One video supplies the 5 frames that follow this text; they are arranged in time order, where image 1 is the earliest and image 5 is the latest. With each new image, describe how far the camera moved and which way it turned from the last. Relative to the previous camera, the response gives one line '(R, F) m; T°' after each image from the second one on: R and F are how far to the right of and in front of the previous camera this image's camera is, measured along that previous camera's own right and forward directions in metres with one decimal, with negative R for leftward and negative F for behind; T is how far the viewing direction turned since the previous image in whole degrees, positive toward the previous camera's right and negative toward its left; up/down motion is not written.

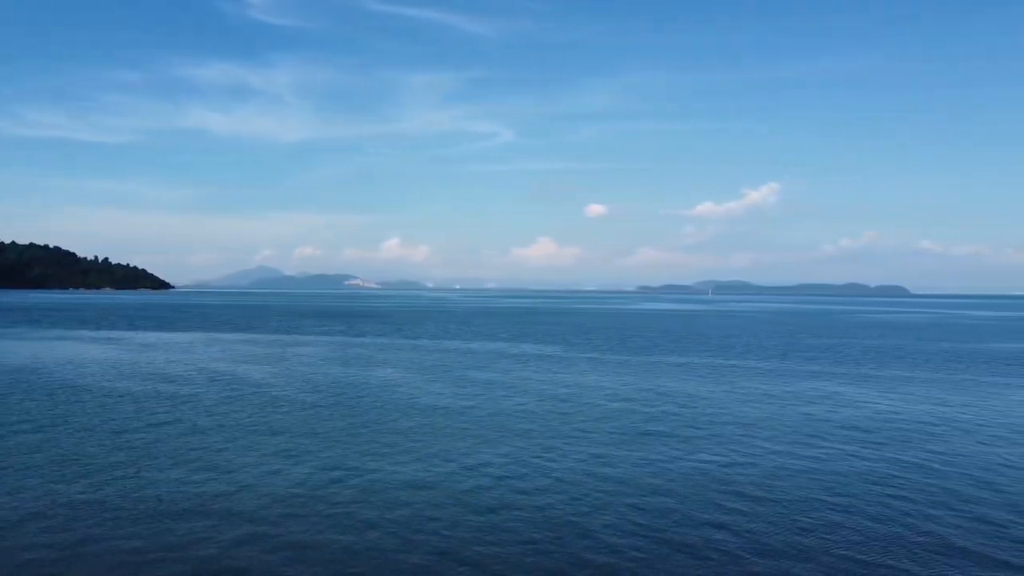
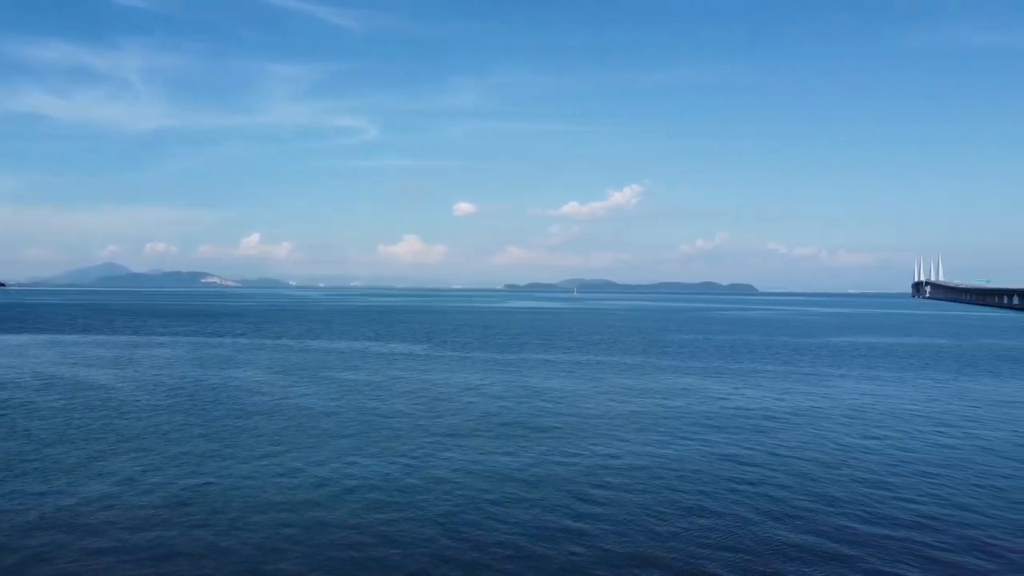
(+0.1, 0.0) m; +9°
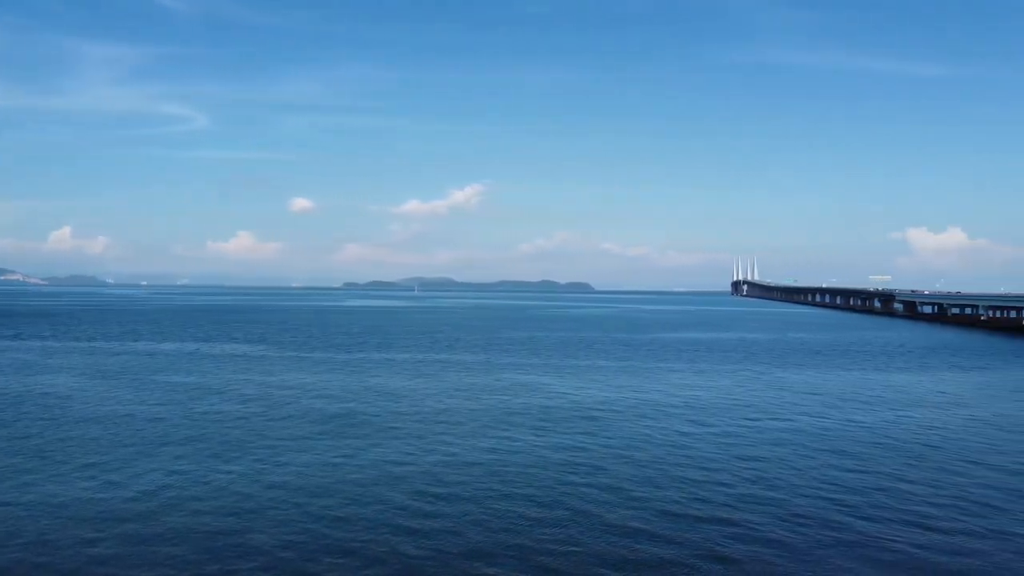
(+9.8, -3.9) m; -2°
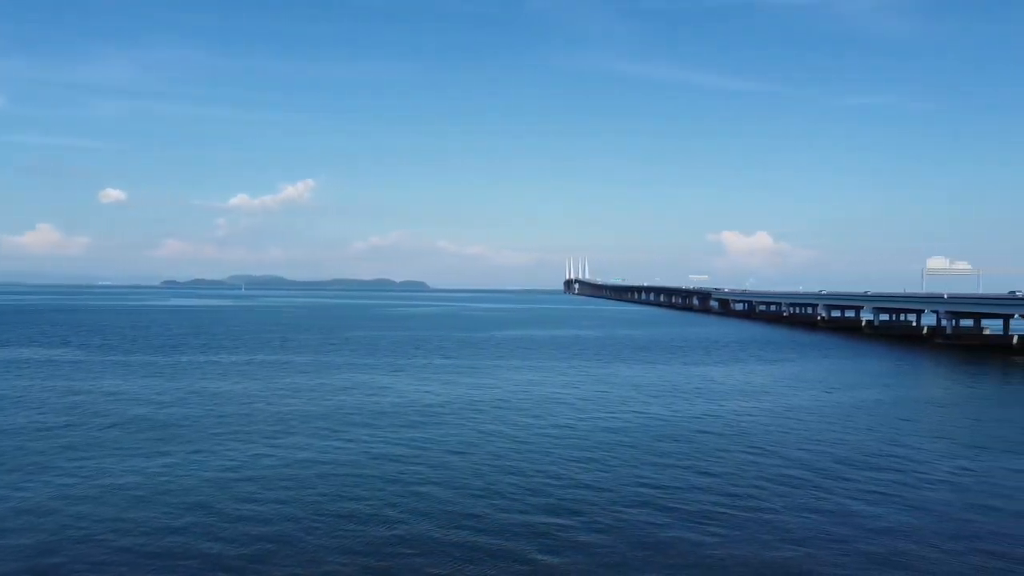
(+0.2, +0.1) m; +11°
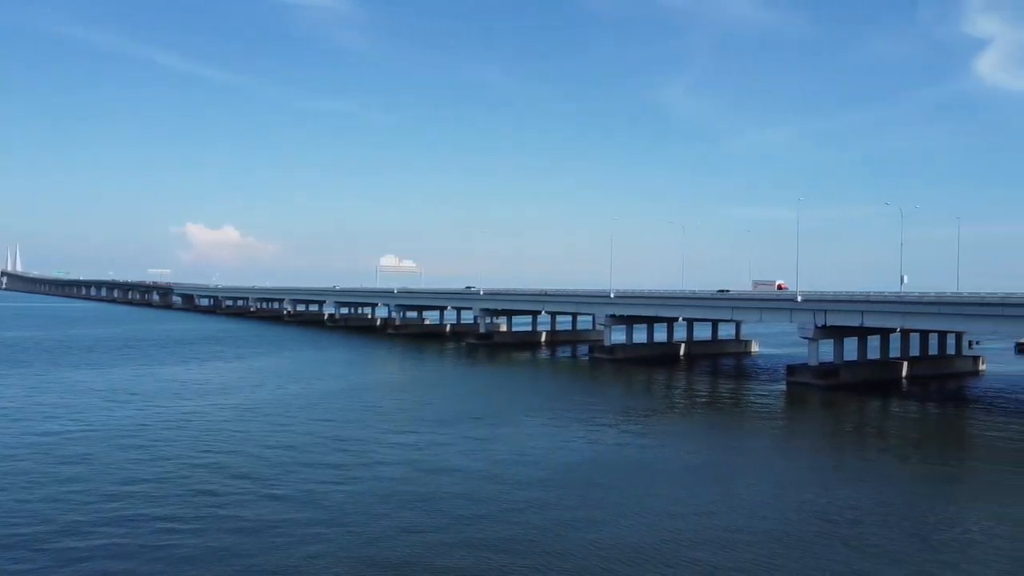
(+7.2, +1.5) m; +28°
